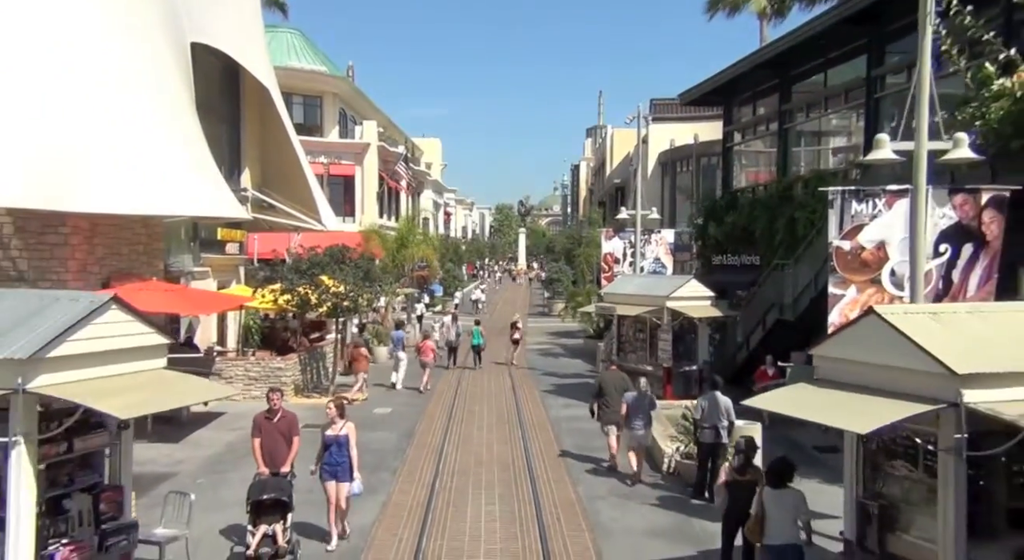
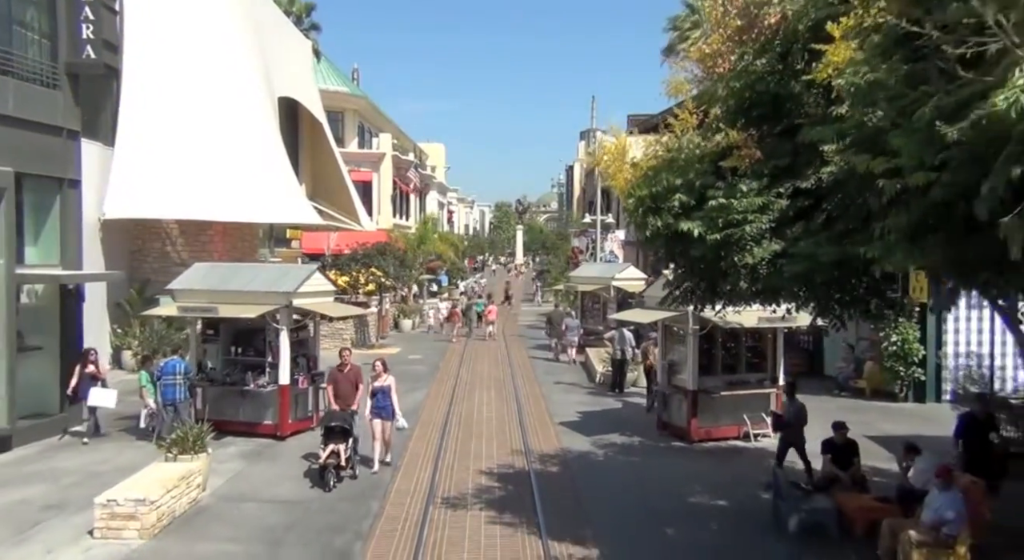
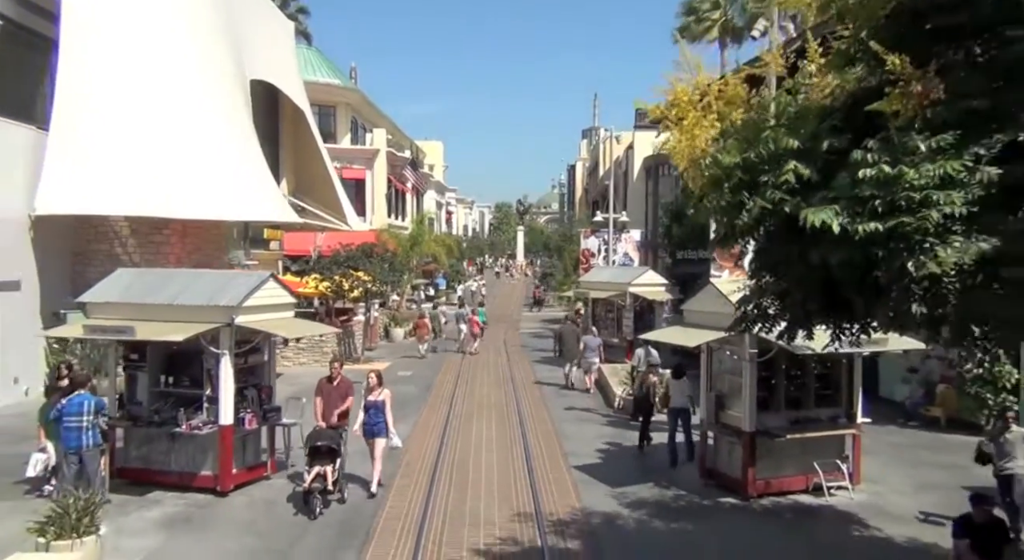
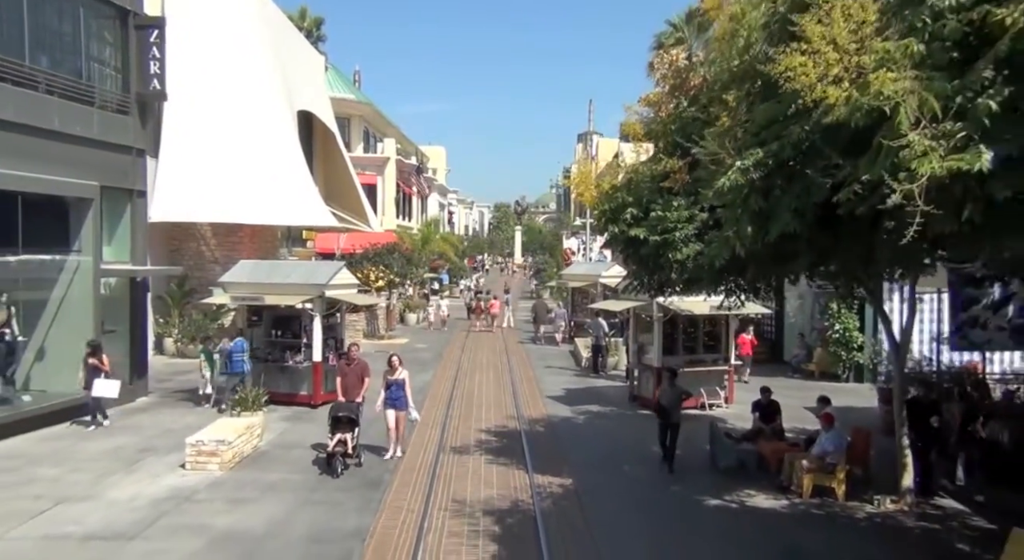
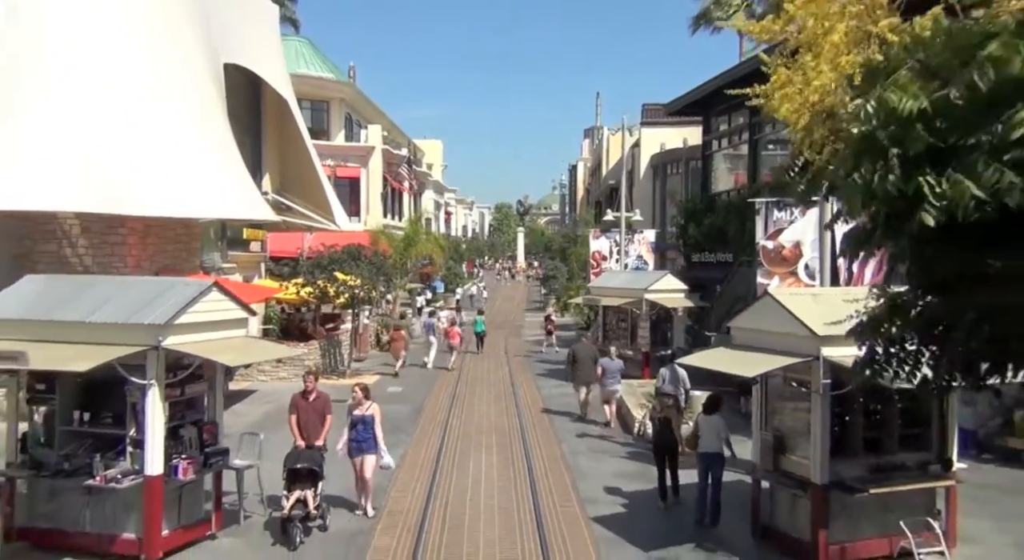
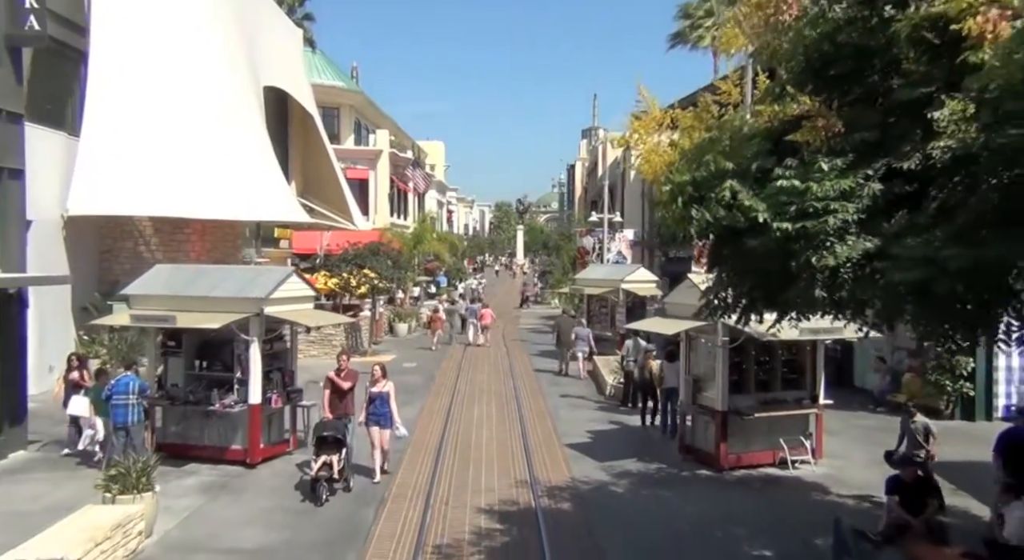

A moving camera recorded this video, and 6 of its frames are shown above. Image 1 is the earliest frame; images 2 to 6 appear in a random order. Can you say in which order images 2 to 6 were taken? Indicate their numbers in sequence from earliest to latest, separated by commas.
5, 3, 6, 2, 4
